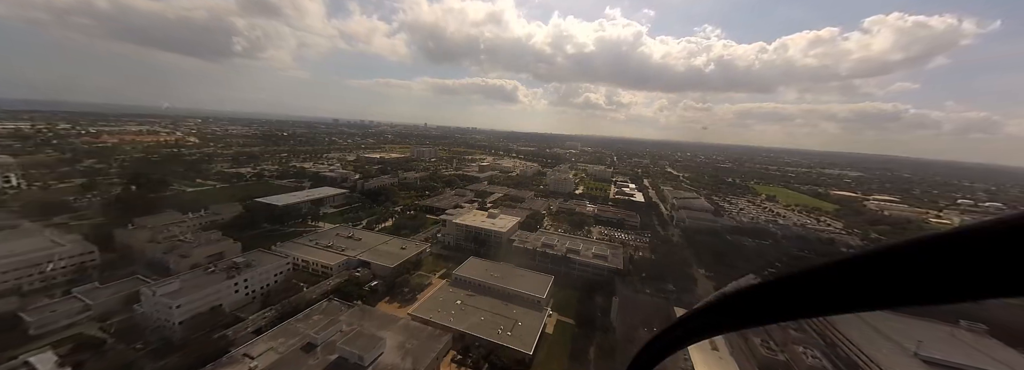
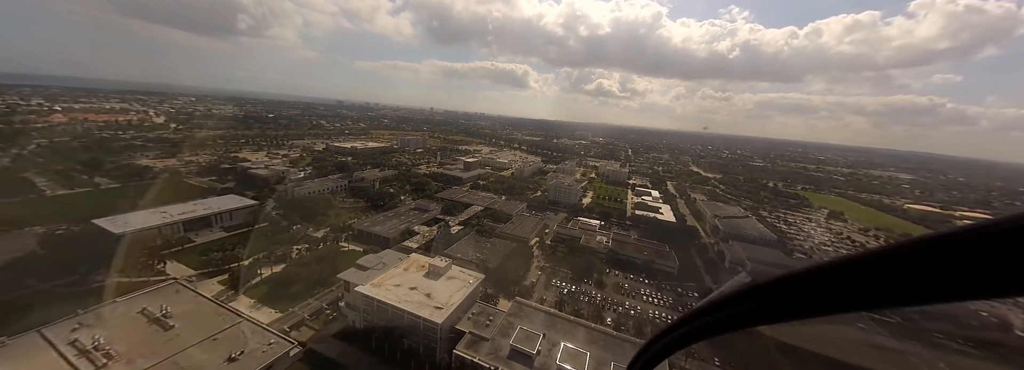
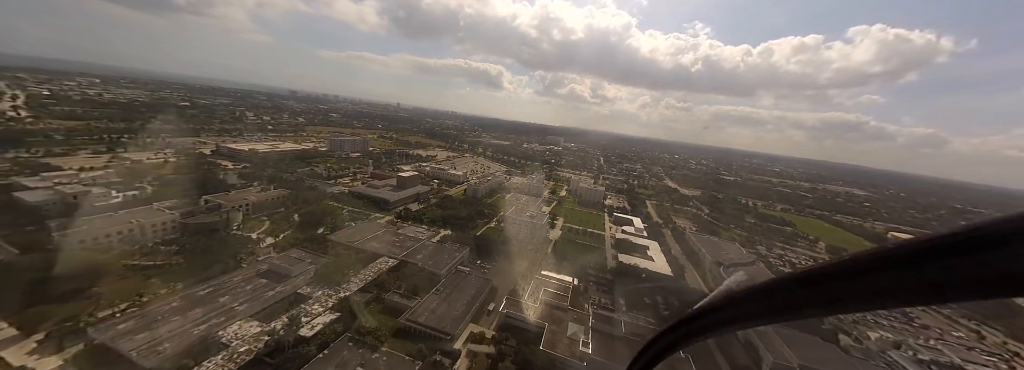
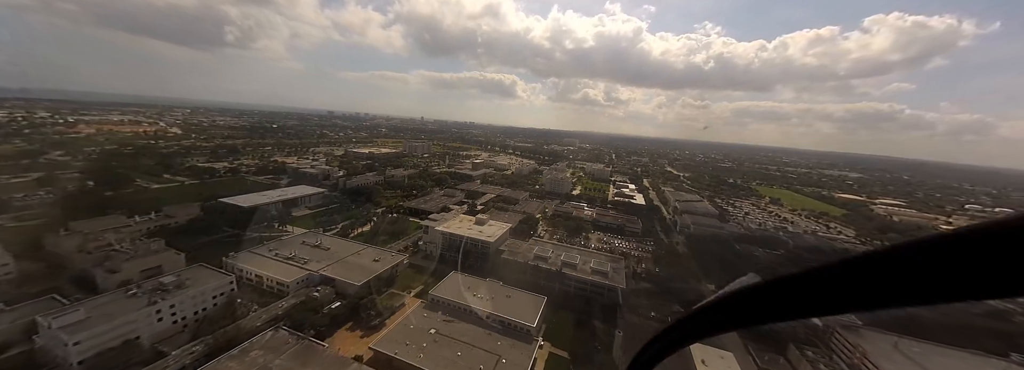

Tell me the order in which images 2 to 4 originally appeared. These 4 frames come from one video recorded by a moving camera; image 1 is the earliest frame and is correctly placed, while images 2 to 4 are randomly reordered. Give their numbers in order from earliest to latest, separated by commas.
4, 2, 3
